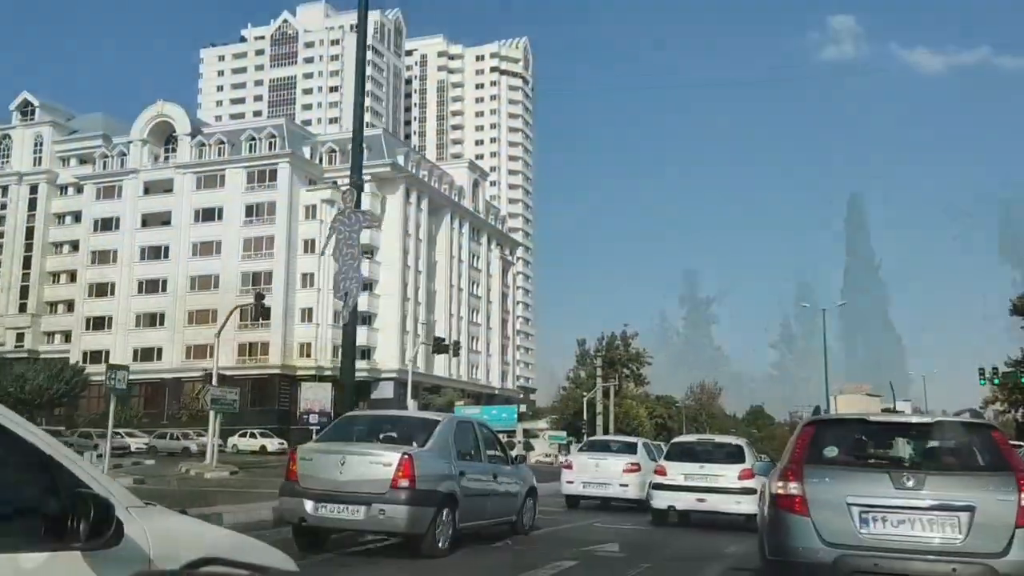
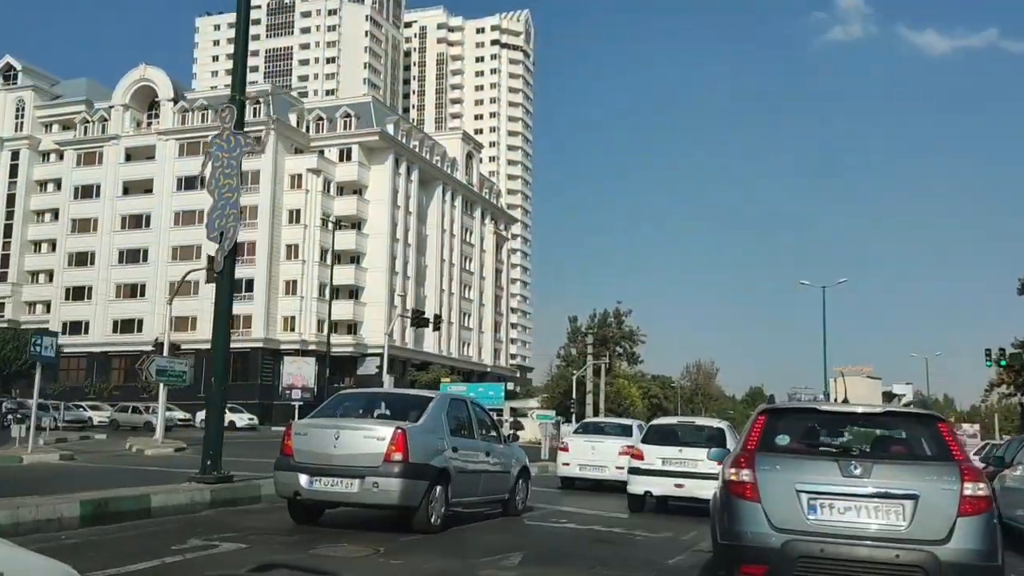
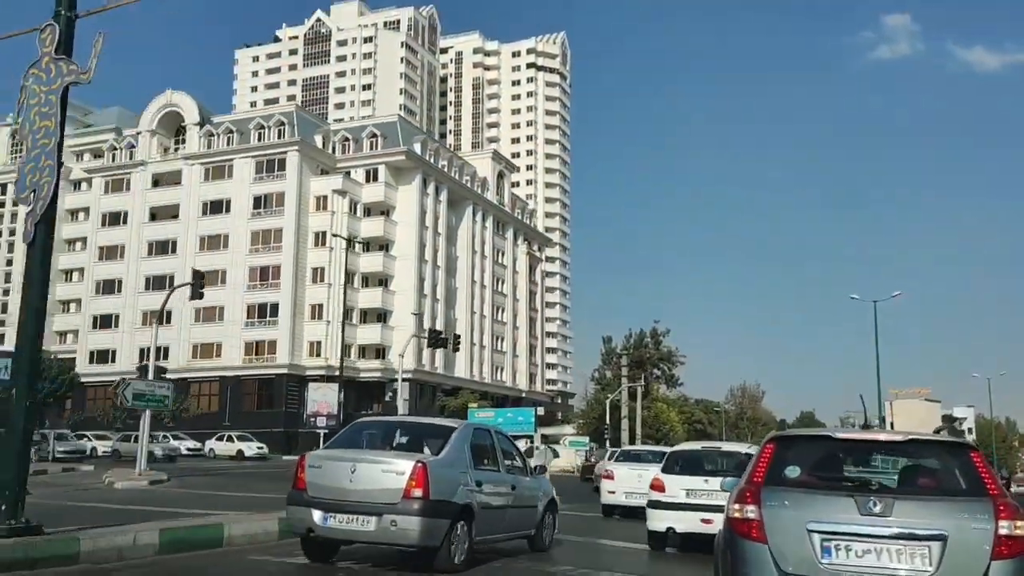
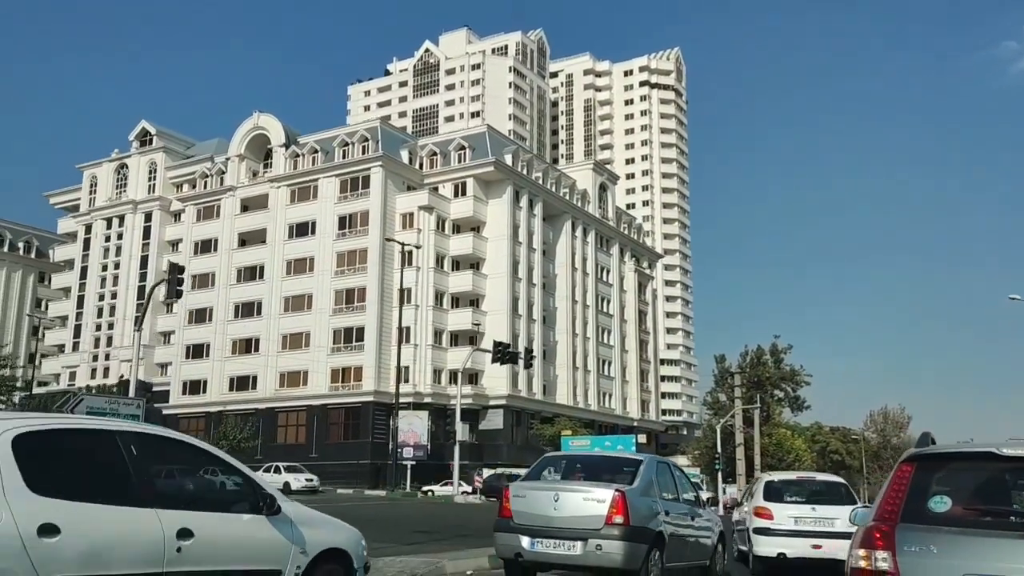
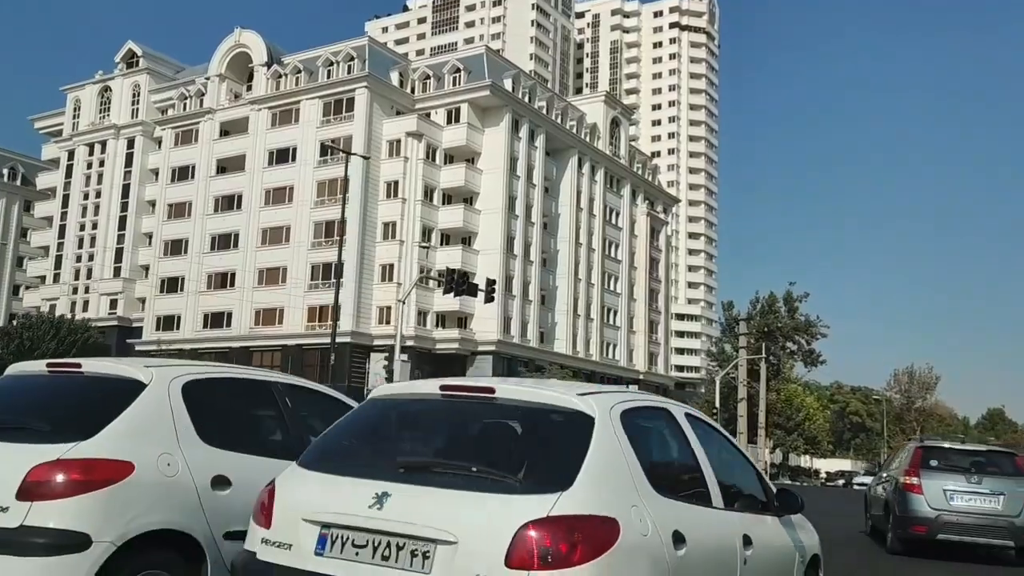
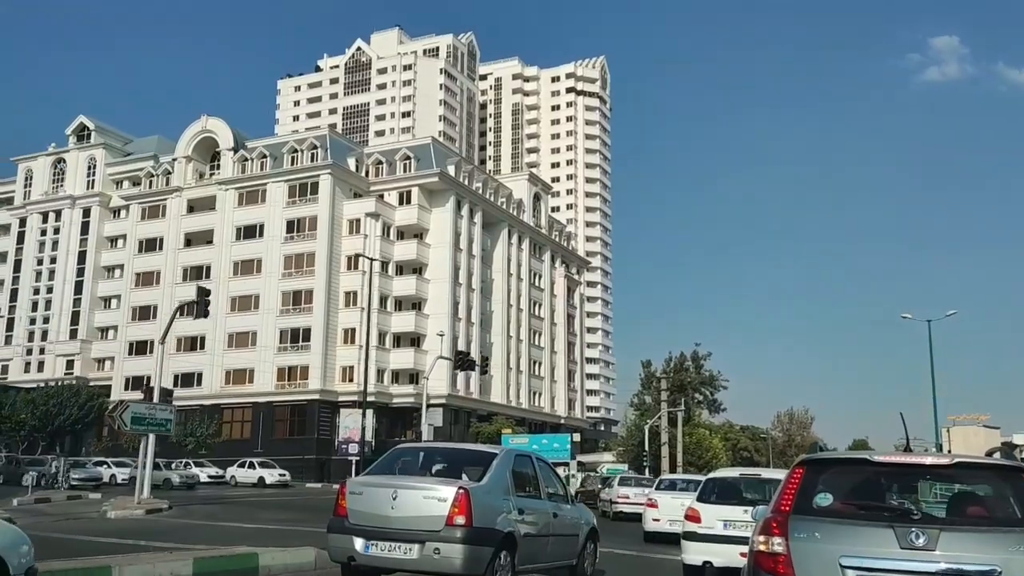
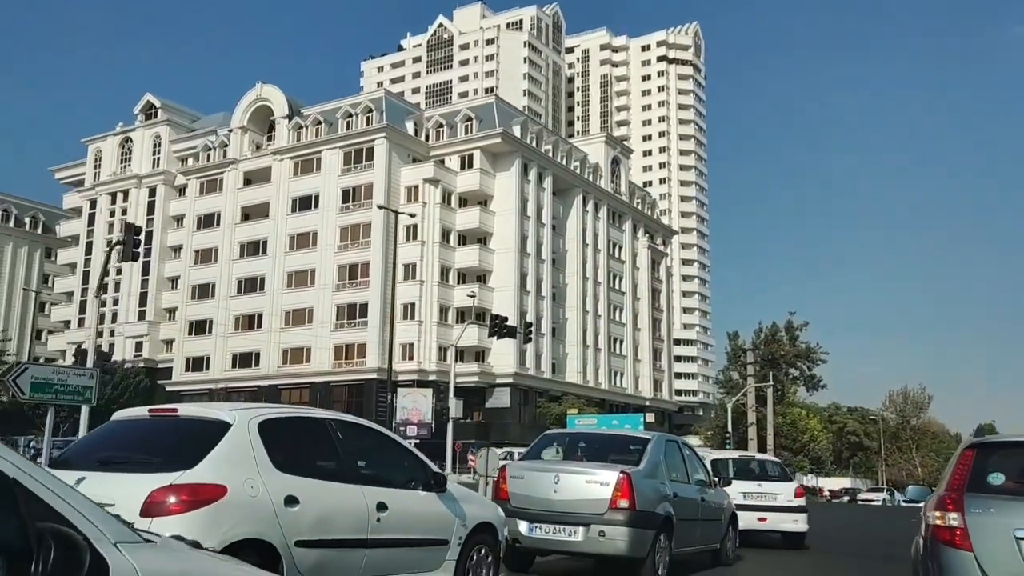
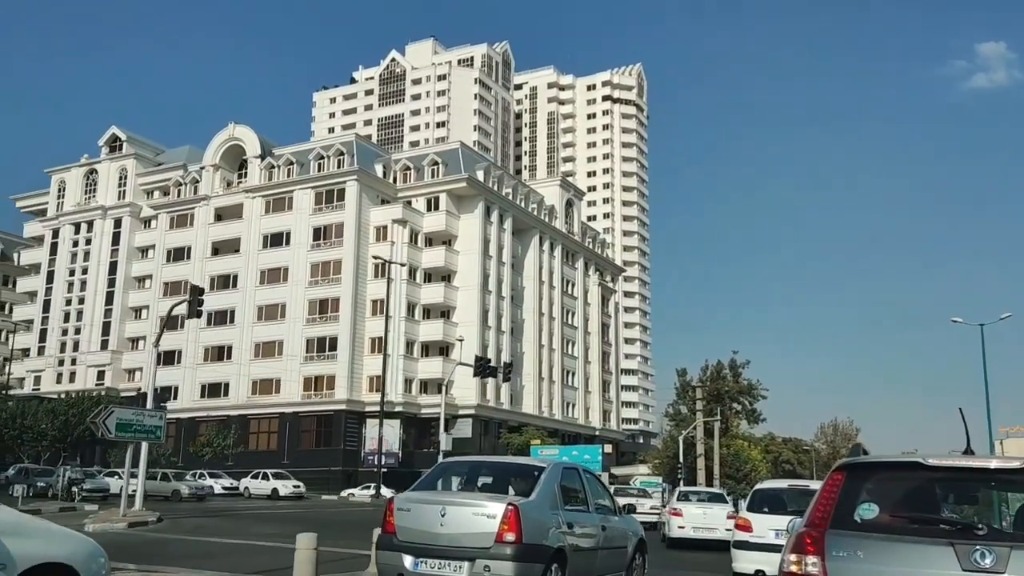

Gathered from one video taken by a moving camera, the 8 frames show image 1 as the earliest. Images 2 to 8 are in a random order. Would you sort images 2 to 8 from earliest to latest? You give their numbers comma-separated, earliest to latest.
2, 3, 6, 8, 4, 7, 5
